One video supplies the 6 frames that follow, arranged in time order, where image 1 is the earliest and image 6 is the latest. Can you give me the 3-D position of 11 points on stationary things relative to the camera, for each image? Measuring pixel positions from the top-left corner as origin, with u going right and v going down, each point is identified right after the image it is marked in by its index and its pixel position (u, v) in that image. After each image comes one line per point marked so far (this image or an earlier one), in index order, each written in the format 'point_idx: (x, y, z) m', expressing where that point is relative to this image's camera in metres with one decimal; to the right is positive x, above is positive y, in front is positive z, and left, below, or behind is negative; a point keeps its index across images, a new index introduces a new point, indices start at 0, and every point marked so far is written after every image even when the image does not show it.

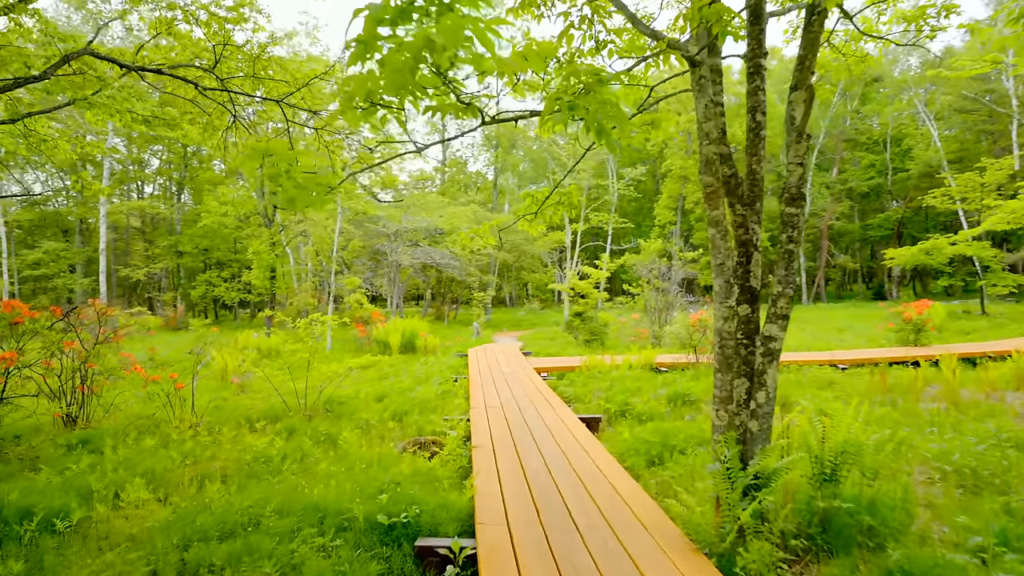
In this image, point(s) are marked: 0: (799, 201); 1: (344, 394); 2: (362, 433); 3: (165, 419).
0: (+1.0, +0.3, +2.3) m
1: (-1.5, -1.0, +5.6) m
2: (-1.0, -1.0, +4.2) m
3: (-2.6, -1.0, +4.8) m
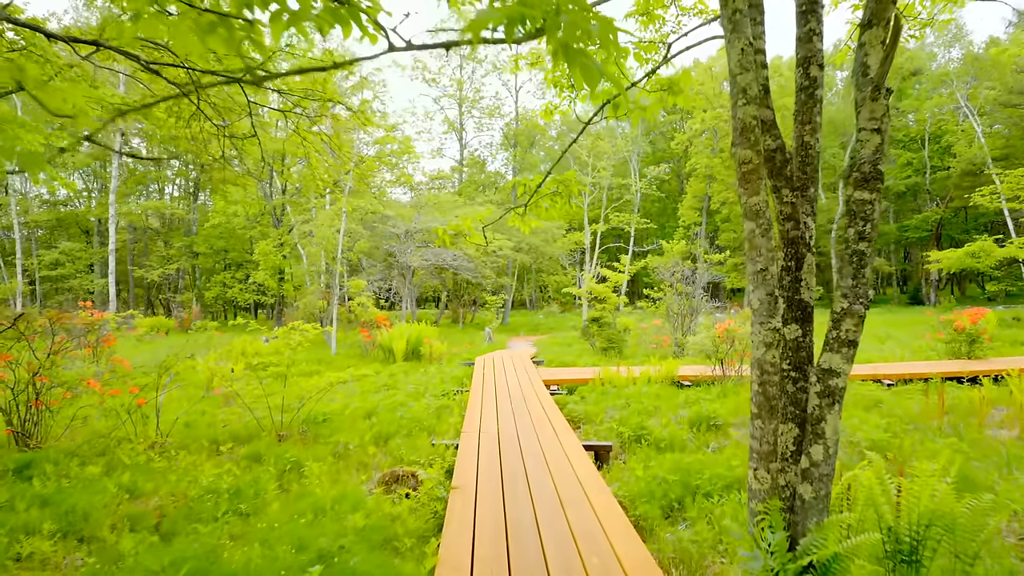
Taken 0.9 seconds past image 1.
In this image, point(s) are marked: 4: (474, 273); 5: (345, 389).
0: (+0.9, +0.3, +1.6) m
1: (-1.5, -1.0, +5.1) m
2: (-1.0, -1.0, +3.7) m
3: (-2.6, -1.0, +4.3) m
4: (-0.9, +0.4, +15.1) m
5: (-1.7, -1.0, +6.3) m
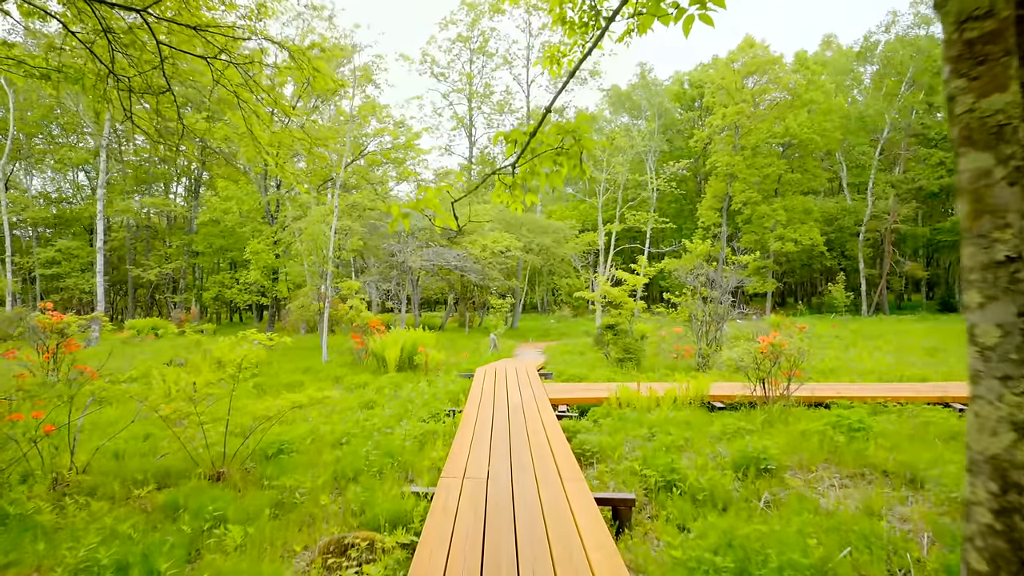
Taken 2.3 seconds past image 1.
0: (+0.9, +0.3, +0.7) m
1: (-1.5, -1.0, +4.2) m
2: (-1.1, -1.0, +2.8) m
3: (-2.6, -1.0, +3.4) m
4: (-0.7, +0.3, +14.2) m
5: (-1.7, -1.1, +5.5) m
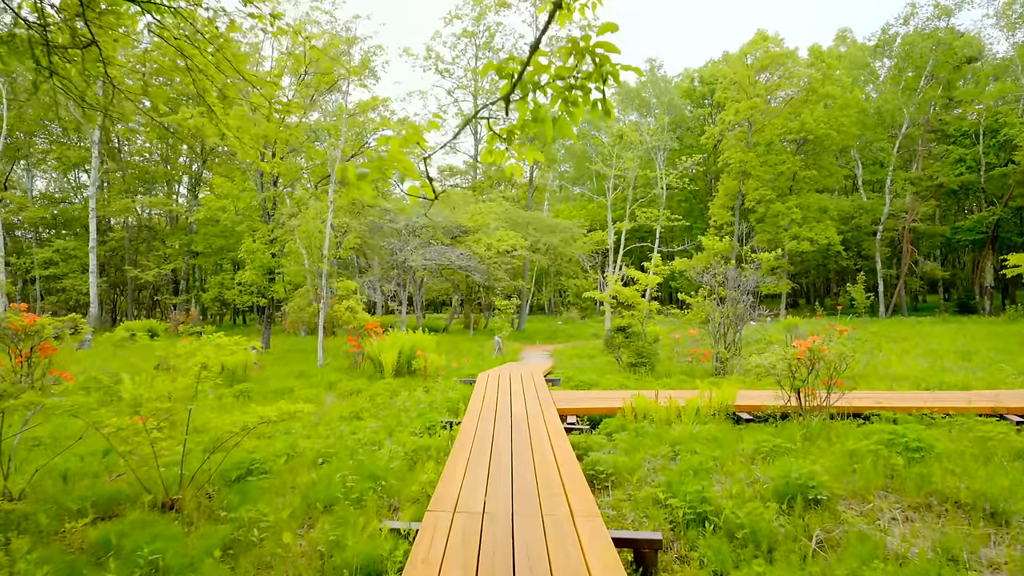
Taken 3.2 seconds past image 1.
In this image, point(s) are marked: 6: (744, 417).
0: (+0.8, +0.3, +0.2) m
1: (-1.5, -1.0, +3.7) m
2: (-1.1, -1.0, +2.3) m
3: (-2.6, -1.0, +3.0) m
4: (-0.6, +0.3, +13.7) m
5: (-1.6, -1.1, +5.0) m
6: (+1.7, -0.9, +4.6) m
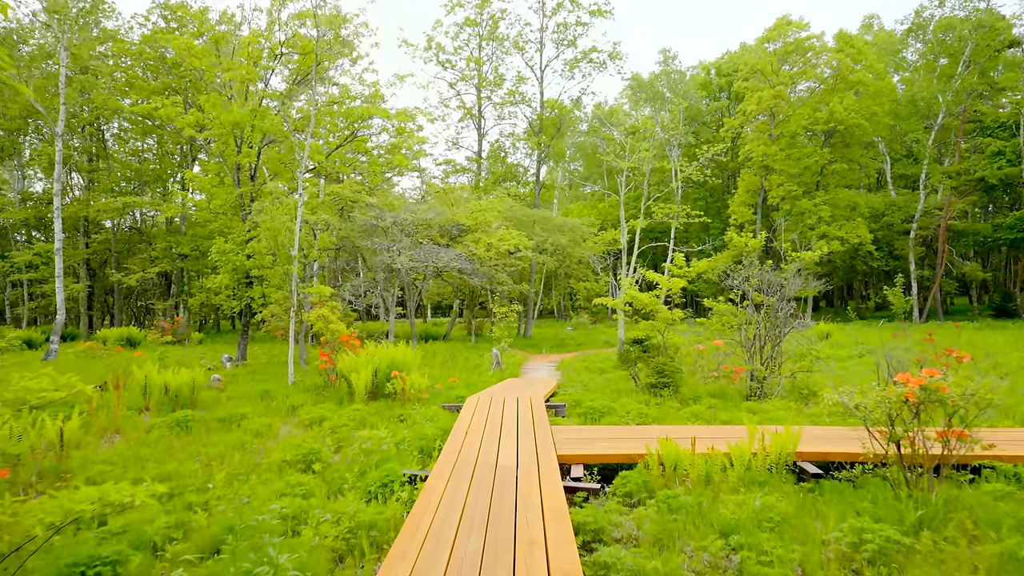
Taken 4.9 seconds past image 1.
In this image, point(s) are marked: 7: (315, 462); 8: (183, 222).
0: (+0.7, +0.3, -1.0) m
1: (-1.6, -1.0, +2.5) m
2: (-1.2, -1.1, +1.1) m
3: (-2.8, -1.1, +1.8) m
4: (-0.5, +0.2, +12.5) m
5: (-1.7, -1.1, +3.8) m
6: (+1.6, -1.0, +3.3) m
7: (-1.3, -1.1, +4.2) m
8: (-9.3, +1.9, +17.6) m
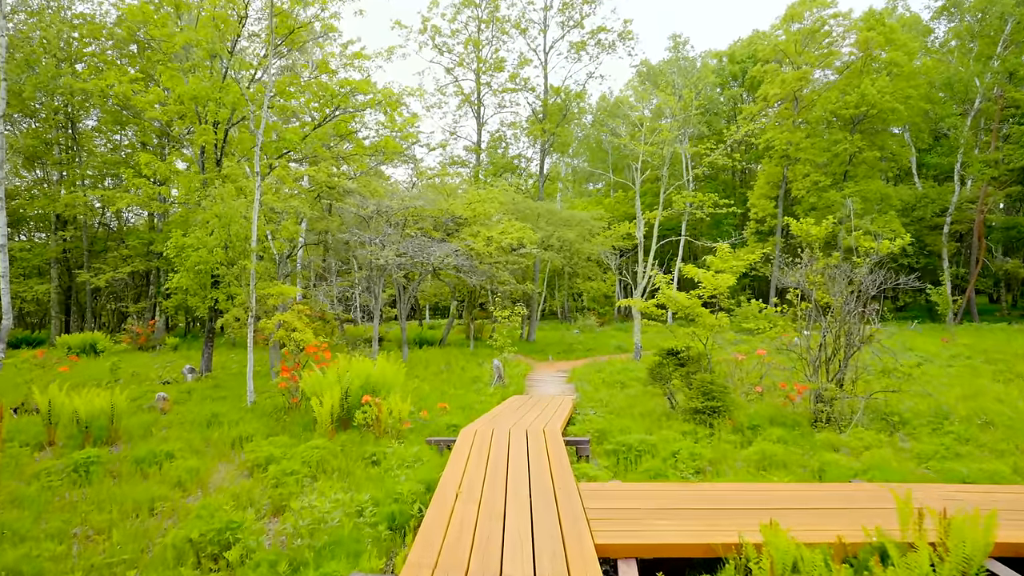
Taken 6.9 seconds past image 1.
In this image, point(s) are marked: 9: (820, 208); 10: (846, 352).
0: (+0.7, +0.3, -2.4) m
1: (-1.5, -1.0, +1.2) m
2: (-1.2, -1.0, -0.3) m
3: (-2.7, -1.1, +0.4) m
4: (-0.5, +0.2, +11.2) m
5: (-1.7, -1.1, +2.5) m
6: (+1.7, -1.0, +2.0) m
7: (-1.3, -1.1, +2.8) m
8: (-9.2, +1.8, +16.3) m
9: (+8.2, +2.1, +16.7) m
10: (+2.9, -0.6, +5.5) m
